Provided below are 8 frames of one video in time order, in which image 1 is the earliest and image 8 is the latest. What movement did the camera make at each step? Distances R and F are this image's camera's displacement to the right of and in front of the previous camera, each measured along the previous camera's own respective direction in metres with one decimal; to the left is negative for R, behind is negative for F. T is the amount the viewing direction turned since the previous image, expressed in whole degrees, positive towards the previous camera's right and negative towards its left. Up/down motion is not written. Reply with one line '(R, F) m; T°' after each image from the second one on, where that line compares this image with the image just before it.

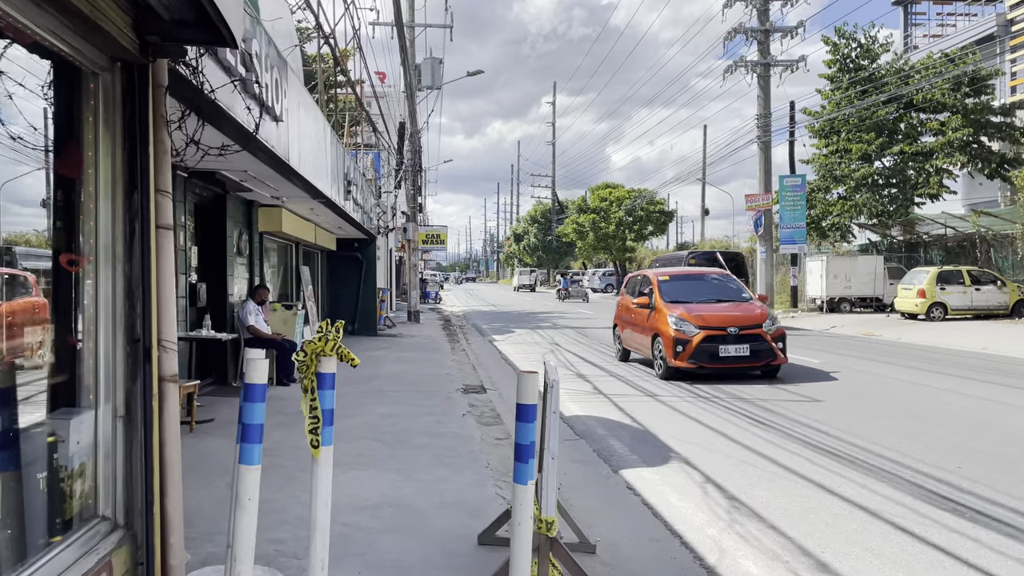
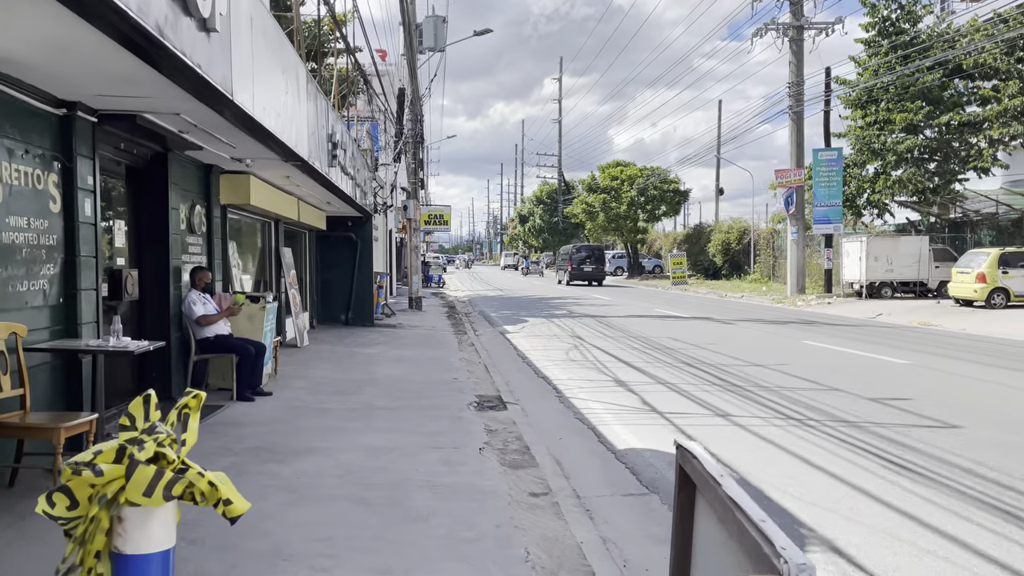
(-0.2, +2.3) m; 0°
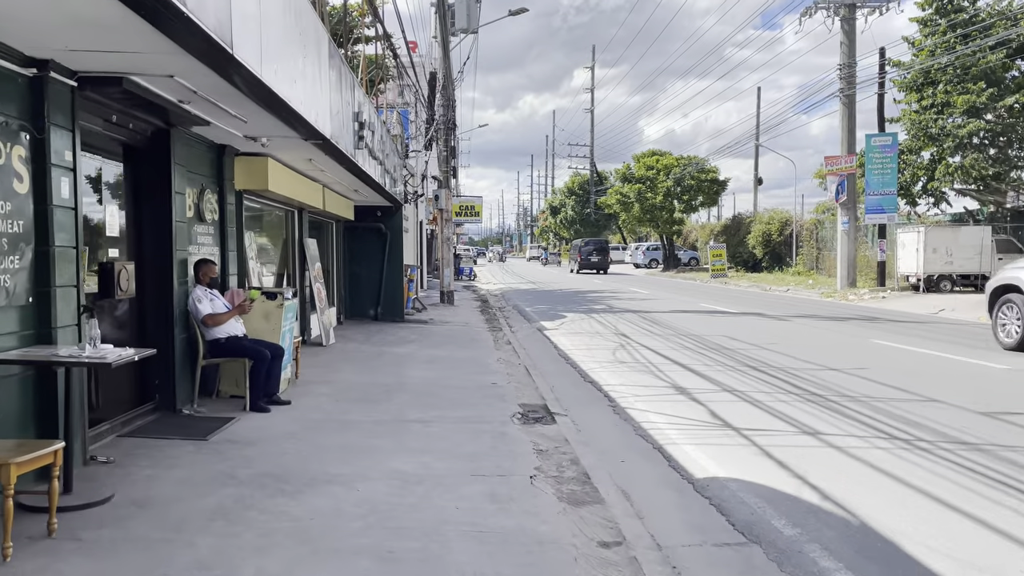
(-0.2, +1.0) m; -2°
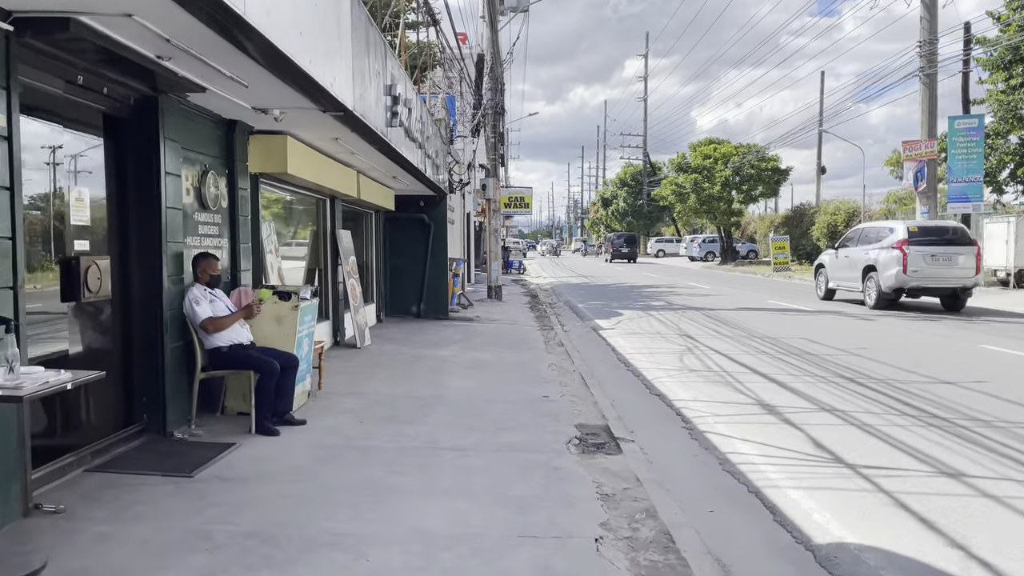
(-0.1, +1.2) m; -4°
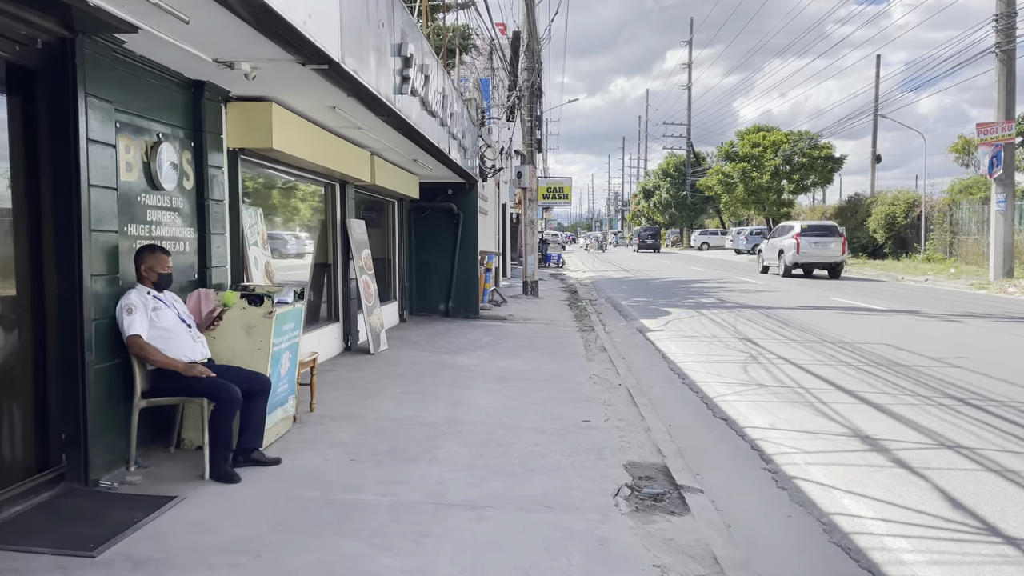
(0.0, +1.4) m; -3°
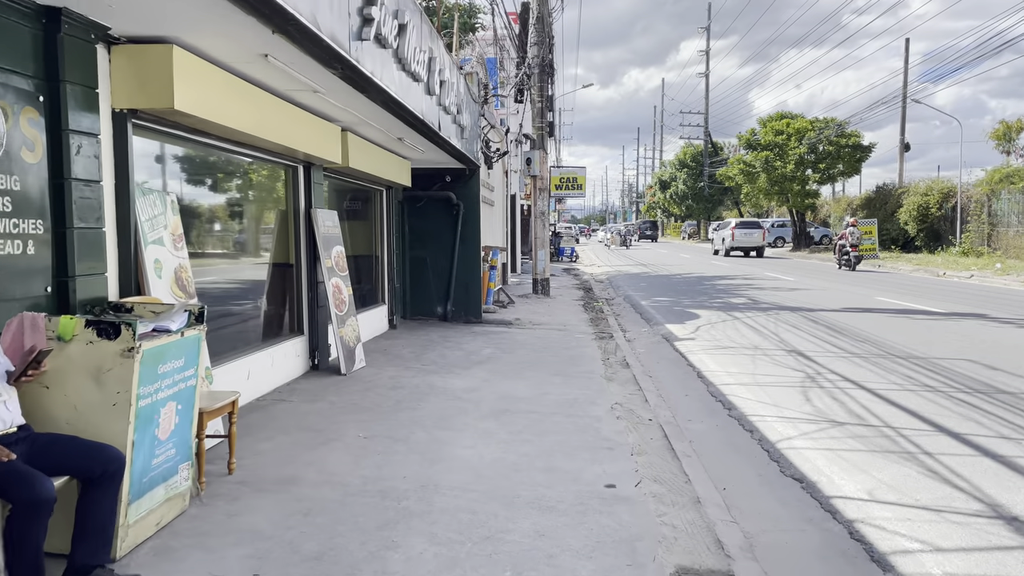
(+0.1, +1.7) m; -1°
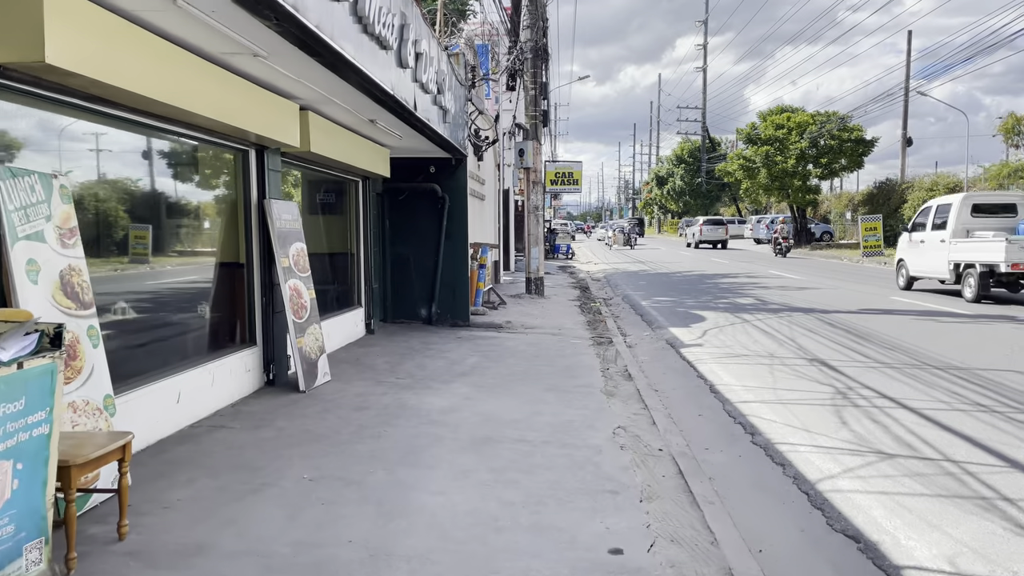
(+0.1, +1.0) m; 0°
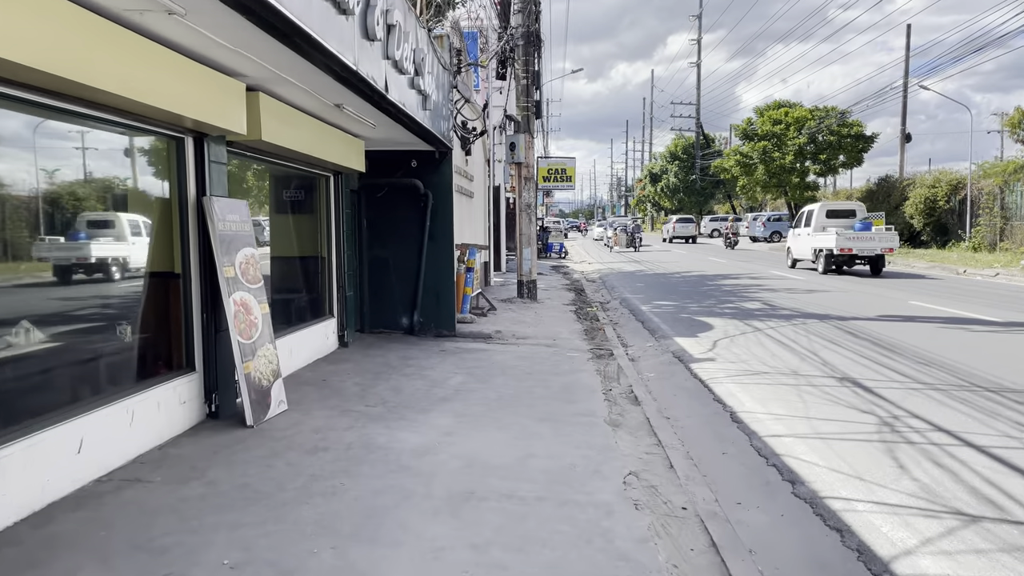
(0.0, +1.0) m; +1°
